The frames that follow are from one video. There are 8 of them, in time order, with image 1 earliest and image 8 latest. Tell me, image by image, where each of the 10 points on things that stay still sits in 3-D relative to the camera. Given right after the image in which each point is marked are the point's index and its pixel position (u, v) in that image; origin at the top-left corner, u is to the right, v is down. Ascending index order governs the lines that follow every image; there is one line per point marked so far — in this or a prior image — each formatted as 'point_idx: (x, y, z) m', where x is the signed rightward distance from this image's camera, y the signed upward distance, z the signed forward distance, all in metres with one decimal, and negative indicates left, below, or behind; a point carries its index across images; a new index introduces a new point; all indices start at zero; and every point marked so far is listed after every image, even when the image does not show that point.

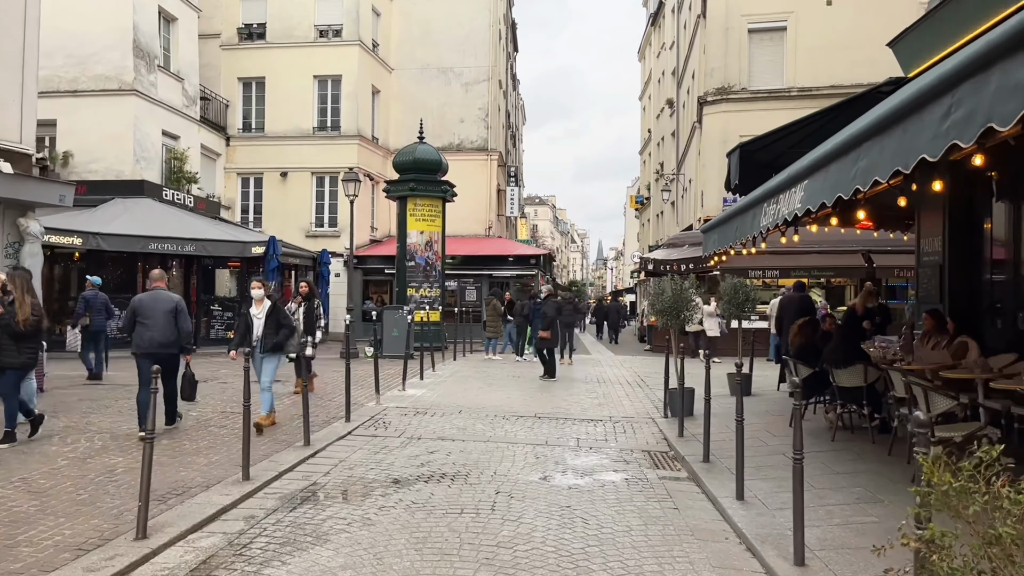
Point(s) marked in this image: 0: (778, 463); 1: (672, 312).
0: (+2.1, -1.4, +6.4) m
1: (+2.0, -0.3, +10.2) m
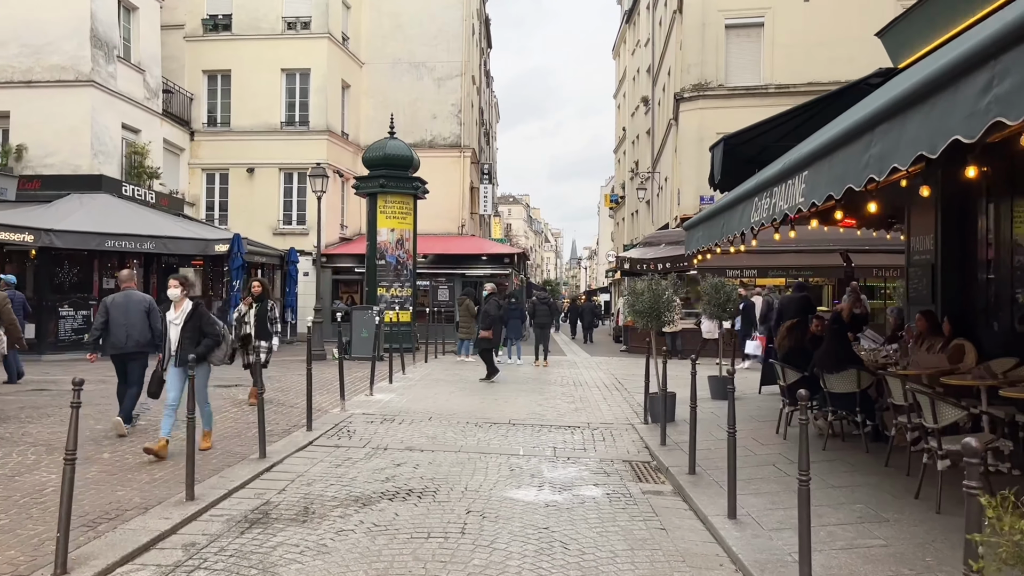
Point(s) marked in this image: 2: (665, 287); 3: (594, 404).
0: (+1.9, -1.4, +6.0) m
1: (+1.7, -0.3, +9.7) m
2: (+1.9, 0.0, +9.9) m
3: (+1.1, -1.5, +10.6) m
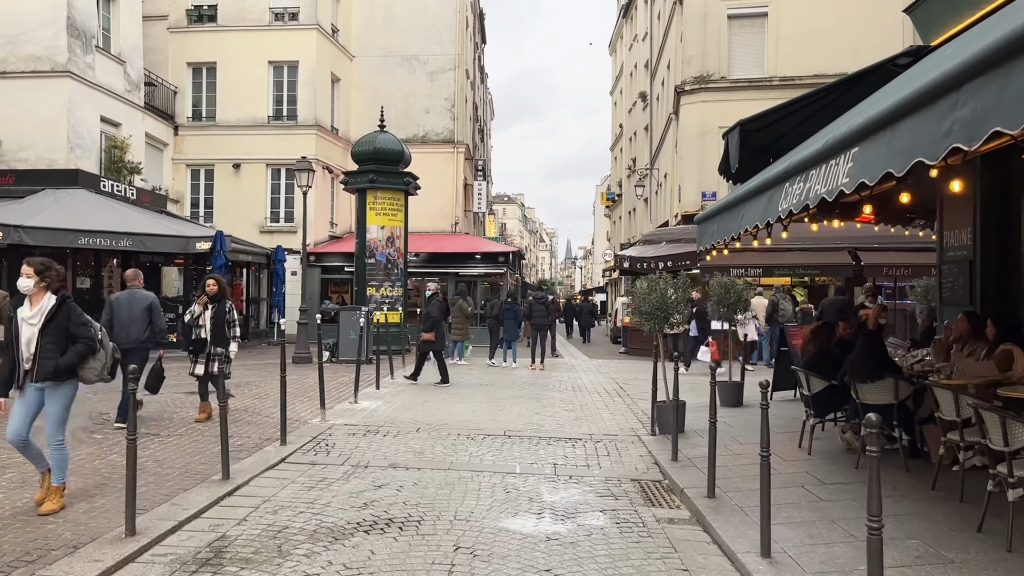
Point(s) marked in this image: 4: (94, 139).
0: (+1.9, -1.4, +5.3) m
1: (+1.6, -0.3, +9.0) m
2: (+1.8, 0.0, +9.1) m
3: (+1.0, -1.5, +9.8) m
4: (-10.1, +3.6, +19.6) m
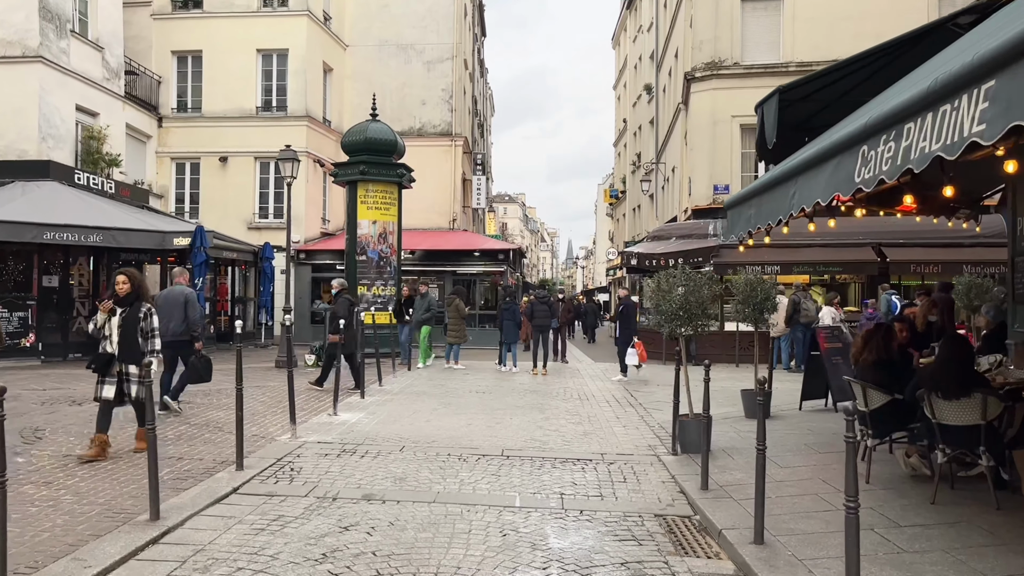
0: (+1.9, -1.4, +4.1) m
1: (+1.6, -0.3, +7.9) m
2: (+1.8, +0.1, +8.0) m
3: (+1.0, -1.5, +8.7) m
4: (-10.1, +3.6, +18.5) m
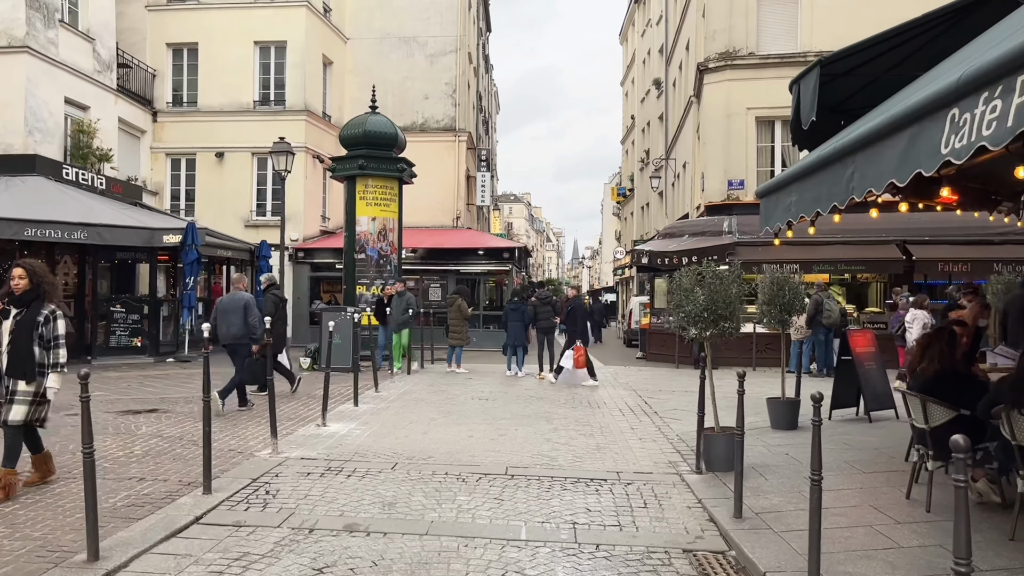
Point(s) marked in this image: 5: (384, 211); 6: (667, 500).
0: (+1.9, -1.3, +3.4) m
1: (+1.7, -0.2, +7.1) m
2: (+1.8, +0.1, +7.2) m
3: (+1.0, -1.5, +7.9) m
4: (-10.0, +3.6, +17.8) m
5: (-2.7, +1.6, +16.9) m
6: (+1.1, -1.5, +5.7) m
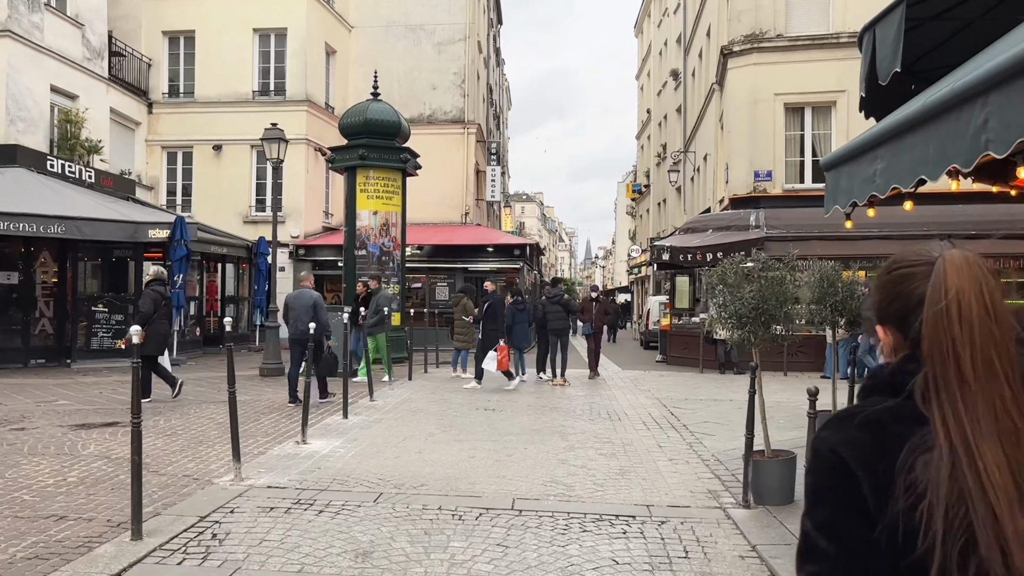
0: (+1.9, -1.3, +2.2) m
1: (+1.7, -0.2, +5.9) m
2: (+1.9, +0.1, +6.1) m
3: (+1.1, -1.4, +6.8) m
4: (-9.7, +3.7, +16.8) m
5: (-2.4, +1.6, +15.8) m
6: (+1.1, -1.4, +4.6) m
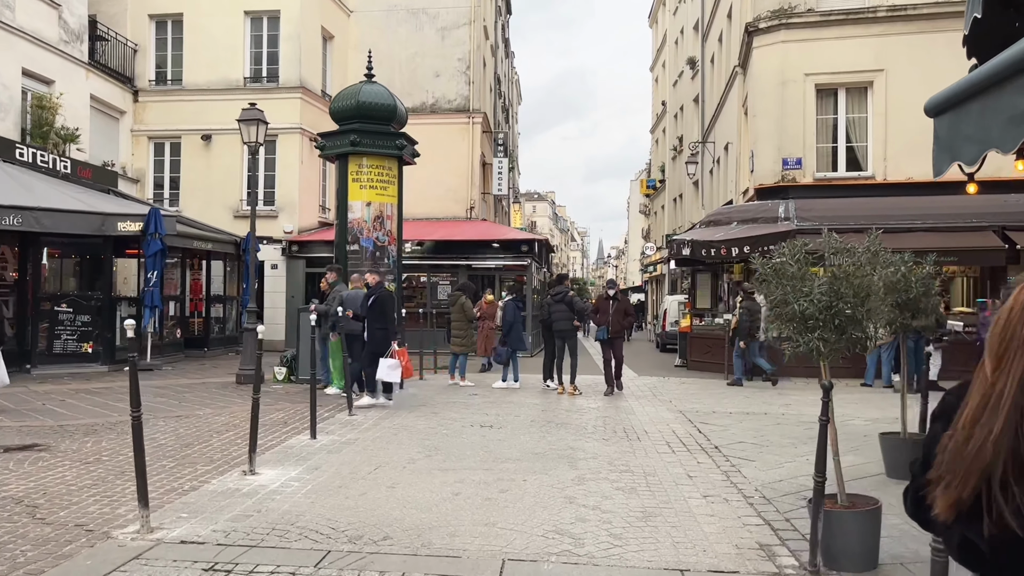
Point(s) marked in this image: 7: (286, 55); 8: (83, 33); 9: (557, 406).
0: (+1.8, -1.3, +0.9) m
1: (+1.7, -0.2, +4.6) m
2: (+1.9, +0.1, +4.7) m
3: (+1.1, -1.4, +5.4) m
4: (-9.6, +3.7, +15.6) m
5: (-2.3, +1.7, +14.5) m
6: (+1.1, -1.4, +3.2) m
7: (-5.5, +5.7, +19.8) m
8: (-9.4, +5.6, +18.0) m
9: (+0.5, -1.4, +9.6) m
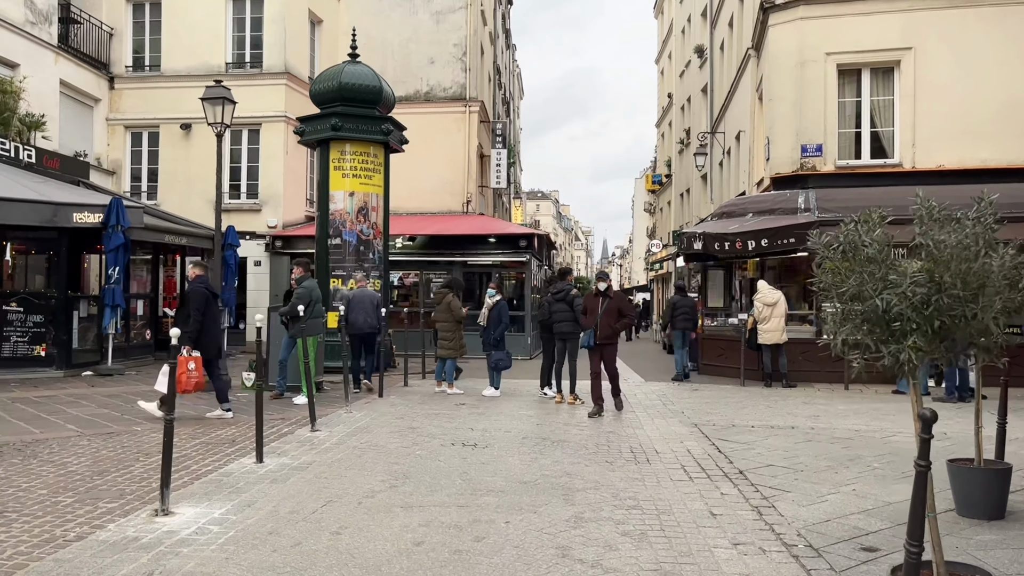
0: (+1.6, -1.2, -0.3) m
1: (+1.5, -0.1, +3.4) m
2: (+1.7, +0.2, +3.5) m
3: (+1.0, -1.3, +4.3) m
4: (-9.7, +3.7, +14.5) m
5: (-2.4, +1.7, +13.4) m
6: (+0.9, -1.4, +2.0) m
7: (-5.5, +5.7, +18.7) m
8: (-9.5, +5.6, +16.8) m
9: (+0.4, -1.3, +8.4) m
